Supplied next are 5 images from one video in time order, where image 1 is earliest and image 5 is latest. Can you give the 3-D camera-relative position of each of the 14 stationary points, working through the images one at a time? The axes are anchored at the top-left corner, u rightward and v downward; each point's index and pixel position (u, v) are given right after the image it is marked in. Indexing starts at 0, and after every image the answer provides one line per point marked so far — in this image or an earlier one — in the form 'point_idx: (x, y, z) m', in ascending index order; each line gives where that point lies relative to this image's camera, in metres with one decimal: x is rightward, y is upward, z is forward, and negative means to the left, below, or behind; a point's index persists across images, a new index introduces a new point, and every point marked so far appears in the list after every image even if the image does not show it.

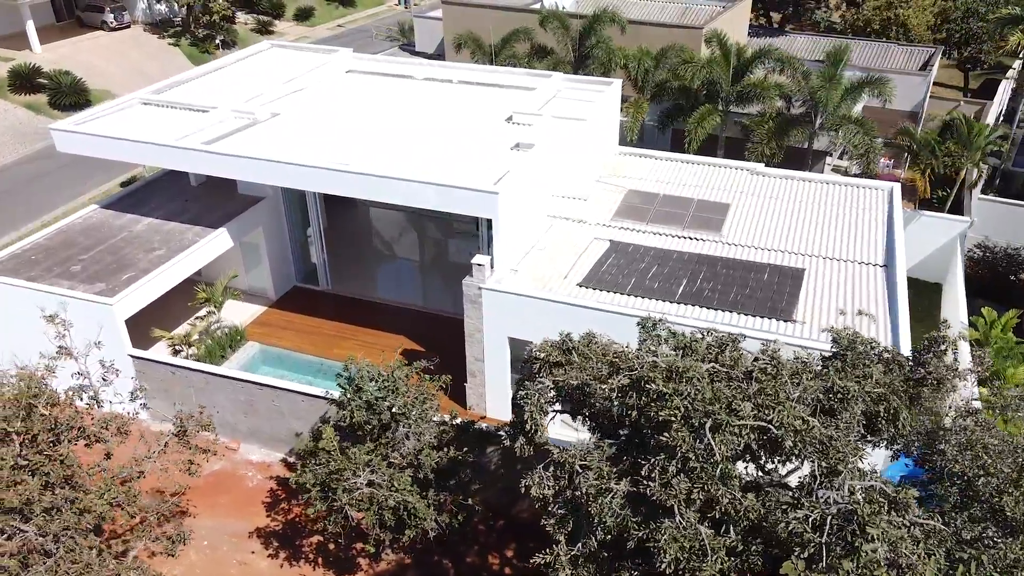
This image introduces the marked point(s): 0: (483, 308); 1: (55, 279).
0: (-0.7, -0.5, +17.8) m
1: (-11.3, +0.2, +19.3) m
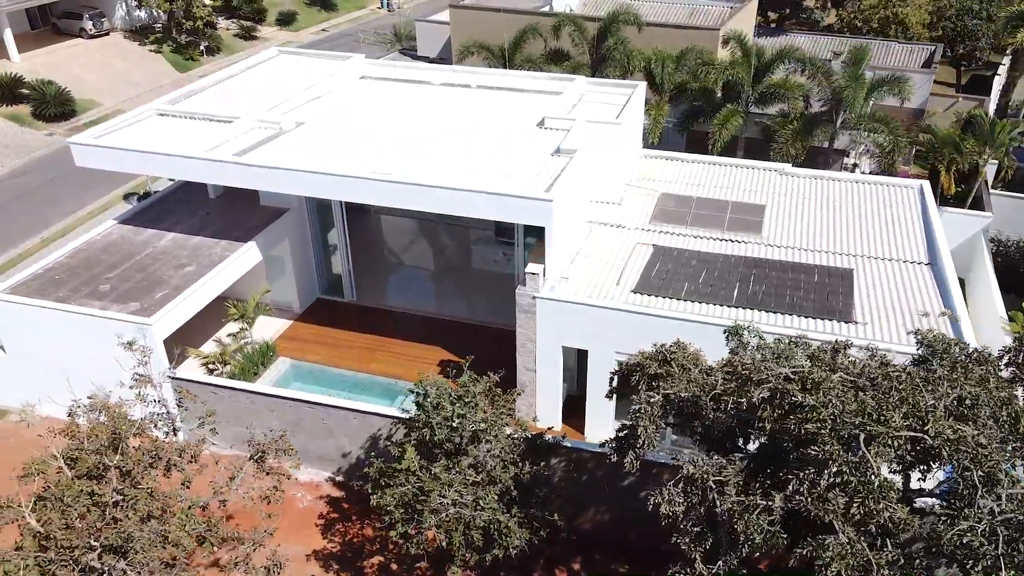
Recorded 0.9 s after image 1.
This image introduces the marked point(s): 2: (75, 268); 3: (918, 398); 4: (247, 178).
0: (+0.6, -0.7, +17.5) m
1: (-10.2, -0.3, +18.6) m
2: (-11.1, +0.5, +19.8) m
3: (+4.6, -1.3, +8.9) m
4: (-6.4, +2.7, +19.1) m
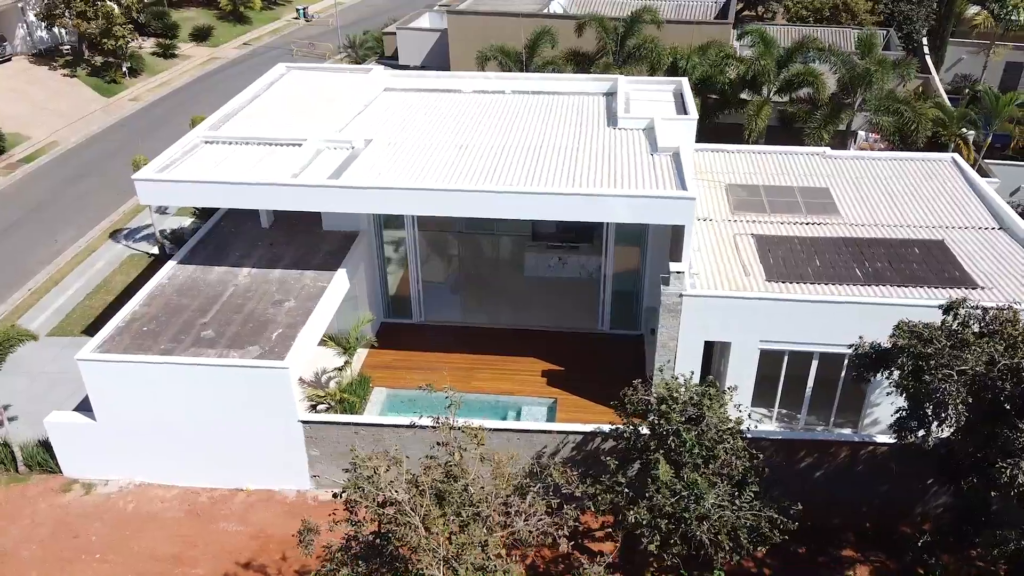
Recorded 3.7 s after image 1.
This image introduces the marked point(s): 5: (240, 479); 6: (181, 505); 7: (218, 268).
0: (+3.8, -0.6, +17.6) m
1: (-6.9, -1.3, +16.9) m
2: (-8.1, -0.7, +17.9) m
3: (+9.3, -0.7, +9.8) m
4: (-3.6, +2.0, +18.0) m
5: (-6.2, -4.4, +17.8) m
6: (-7.4, -4.9, +17.5) m
7: (-7.5, +0.5, +19.9) m
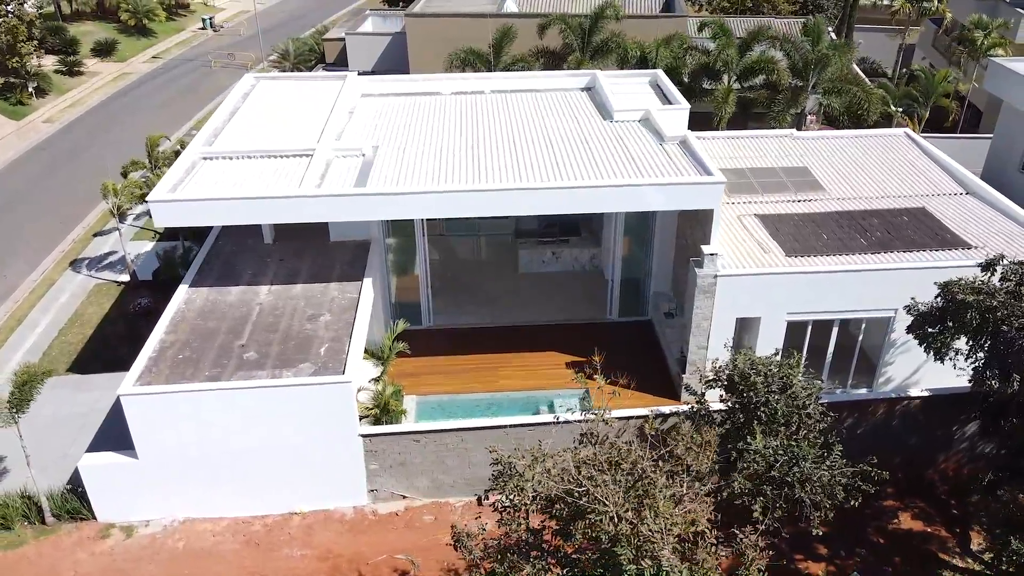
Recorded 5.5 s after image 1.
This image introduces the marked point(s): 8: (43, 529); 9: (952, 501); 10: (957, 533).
0: (+4.8, -0.2, +18.4) m
1: (-5.7, -1.7, +16.2) m
2: (-7.0, -1.2, +17.1) m
3: (+11.3, +0.2, +11.3) m
4: (-2.8, +1.8, +17.8) m
5: (-4.8, -4.7, +17.2) m
6: (-5.9, -5.3, +16.7) m
7: (-6.8, 0.0, +19.1) m
8: (-10.1, -5.2, +16.7) m
9: (+10.0, -4.8, +17.8) m
10: (+9.8, -5.4, +17.1) m
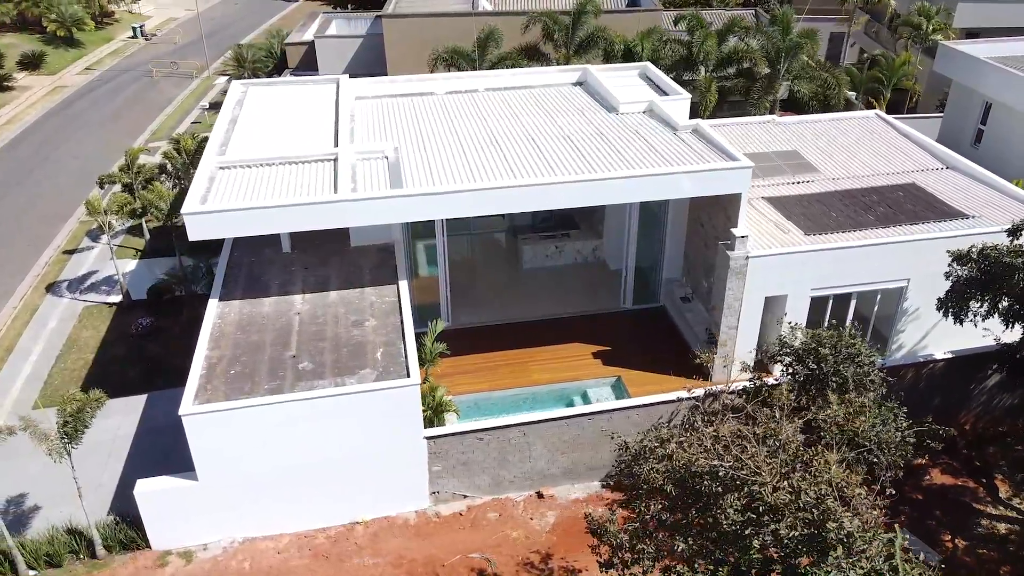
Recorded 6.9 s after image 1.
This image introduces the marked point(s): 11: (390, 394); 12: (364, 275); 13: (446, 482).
0: (+5.8, +0.3, +19.1) m
1: (-4.3, -1.9, +15.9) m
2: (-5.8, -1.5, +16.6) m
3: (+12.9, +1.1, +12.7) m
4: (-1.9, +1.8, +17.7) m
5: (-3.4, -4.9, +16.9) m
6: (-4.4, -5.5, +16.4) m
7: (-5.9, -0.3, +18.6) m
8: (-8.5, -5.6, +15.9) m
9: (+11.3, -4.1, +19.0) m
10: (+11.1, -4.6, +18.3) m
11: (-2.4, -2.1, +15.6) m
12: (-3.8, +0.3, +19.6) m
13: (-1.5, -4.3, +17.3) m
